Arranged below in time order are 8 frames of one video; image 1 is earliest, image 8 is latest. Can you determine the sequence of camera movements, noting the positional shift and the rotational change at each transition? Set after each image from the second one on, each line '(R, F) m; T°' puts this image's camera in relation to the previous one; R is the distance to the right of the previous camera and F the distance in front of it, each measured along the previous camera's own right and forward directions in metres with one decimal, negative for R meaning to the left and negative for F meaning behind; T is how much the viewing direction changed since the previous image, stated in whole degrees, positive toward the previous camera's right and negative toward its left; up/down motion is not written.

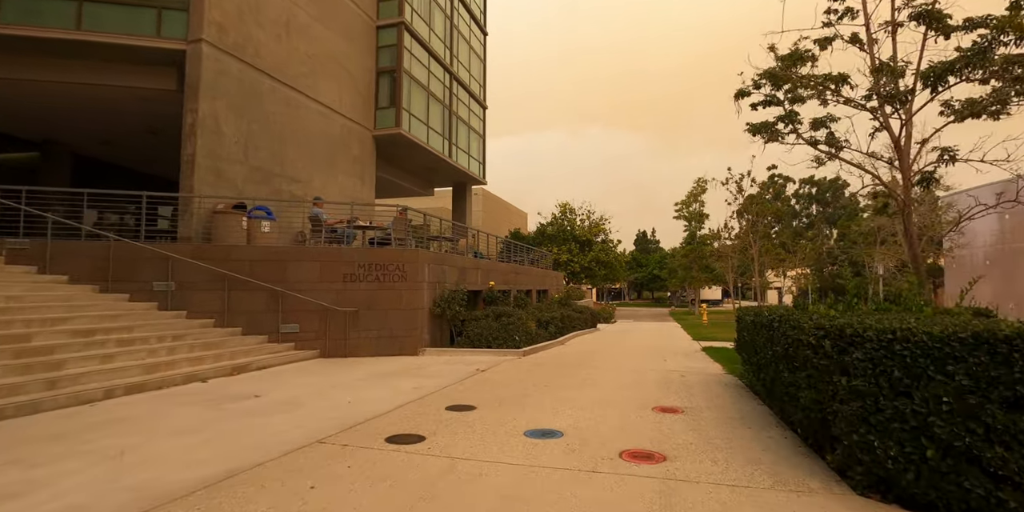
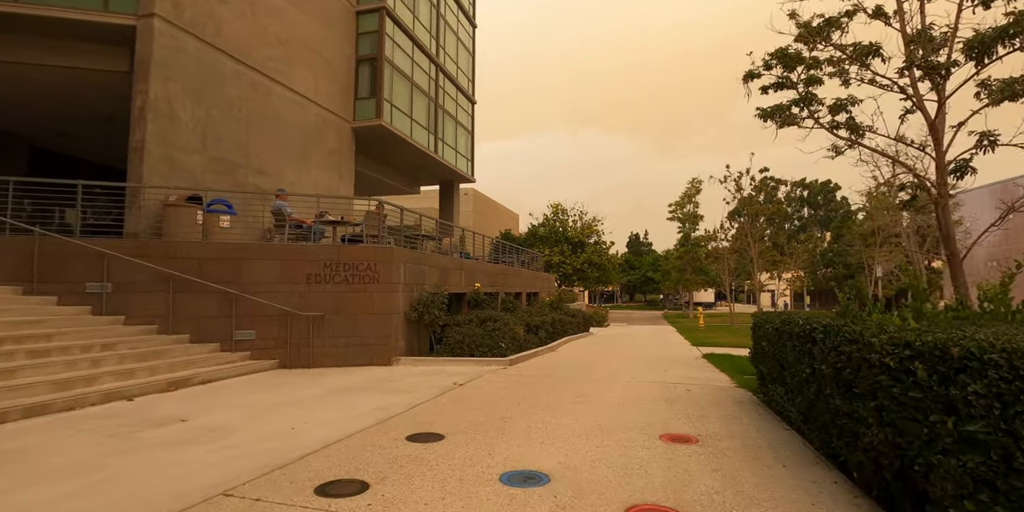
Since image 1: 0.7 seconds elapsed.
(+0.2, +1.2) m; +1°
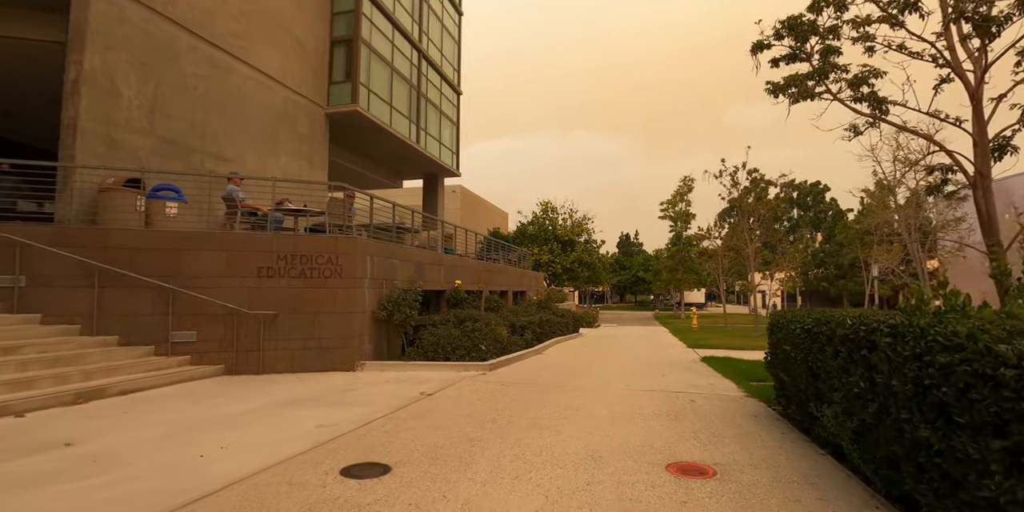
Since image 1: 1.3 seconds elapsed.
(+0.2, +1.2) m; +1°
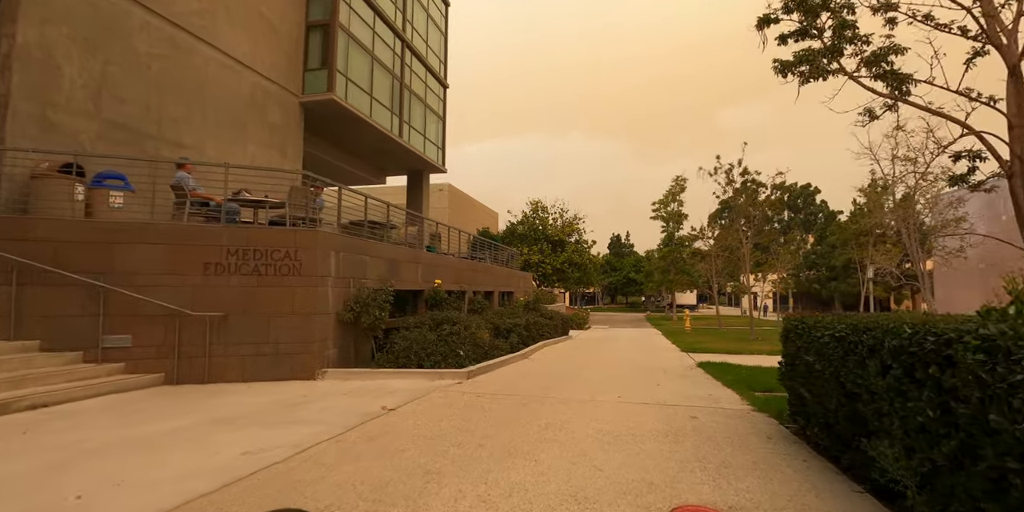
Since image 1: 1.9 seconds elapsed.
(+0.2, +1.0) m; +1°
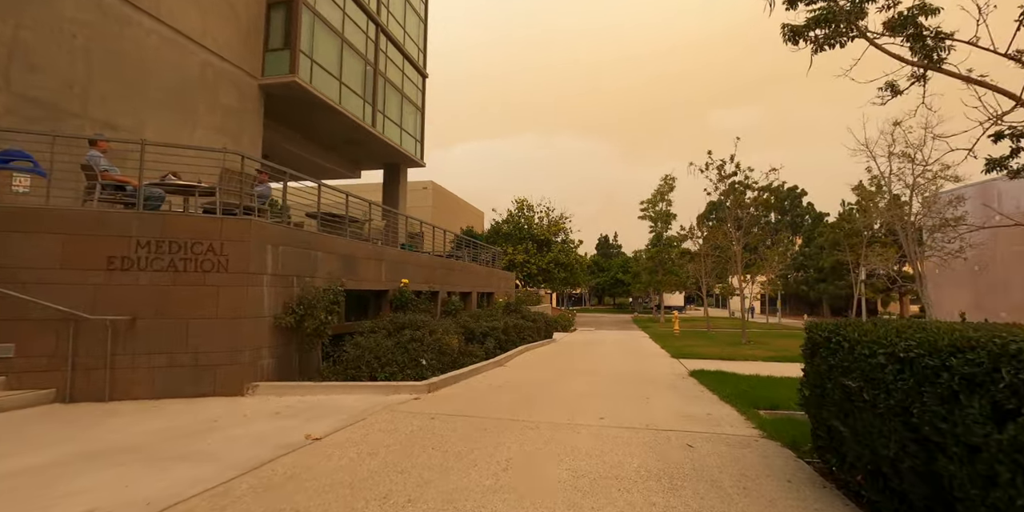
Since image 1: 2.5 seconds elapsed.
(+0.4, +1.3) m; +1°
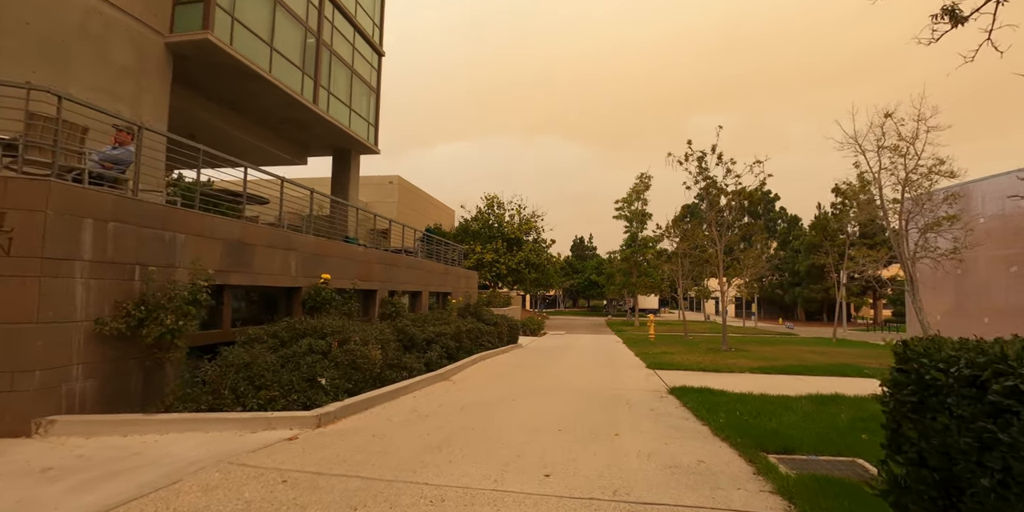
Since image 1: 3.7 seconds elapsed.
(+0.7, +2.1) m; +3°
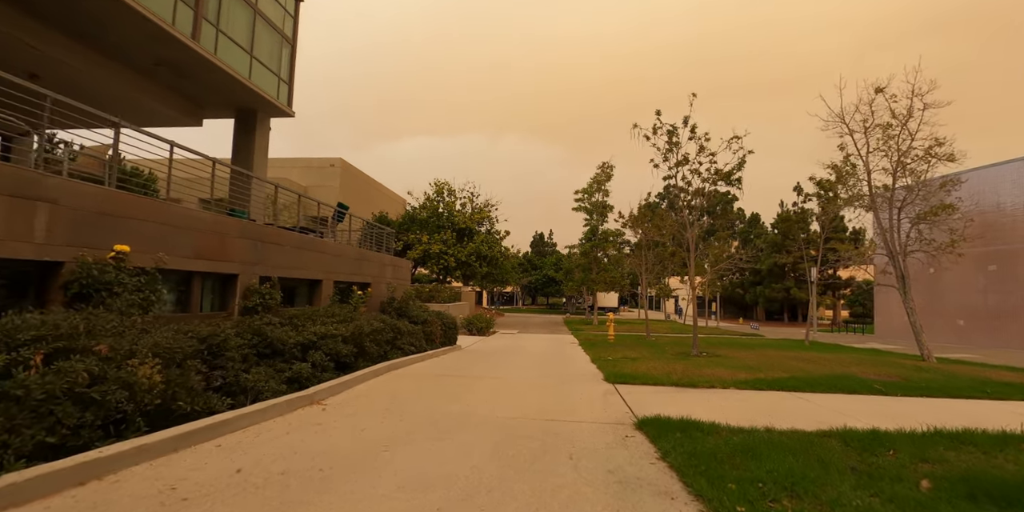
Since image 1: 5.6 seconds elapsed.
(+0.9, +3.1) m; +5°
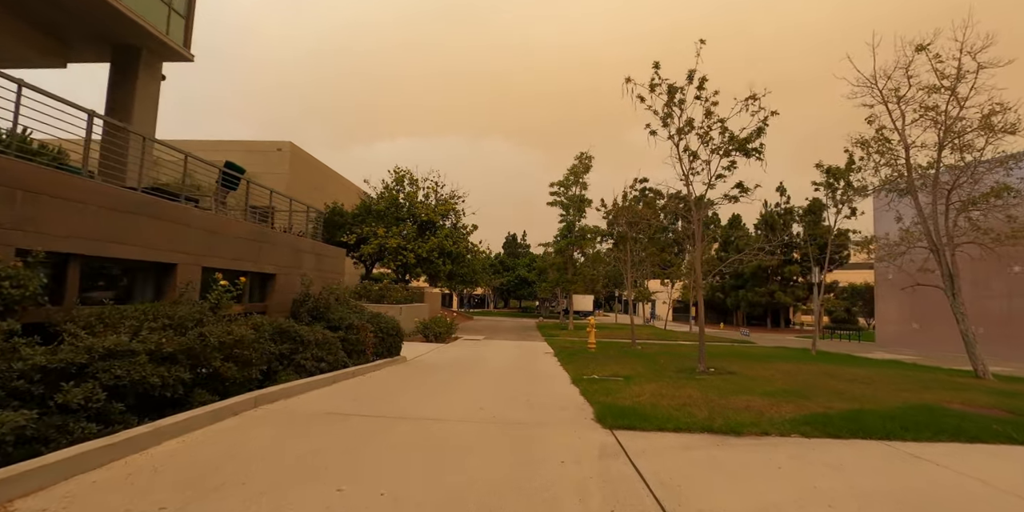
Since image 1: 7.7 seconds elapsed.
(+0.4, +3.5) m; +3°
